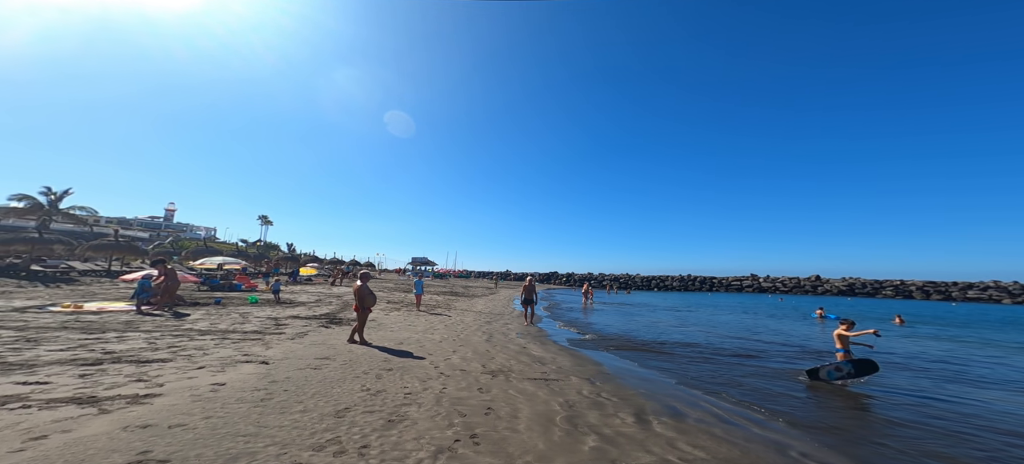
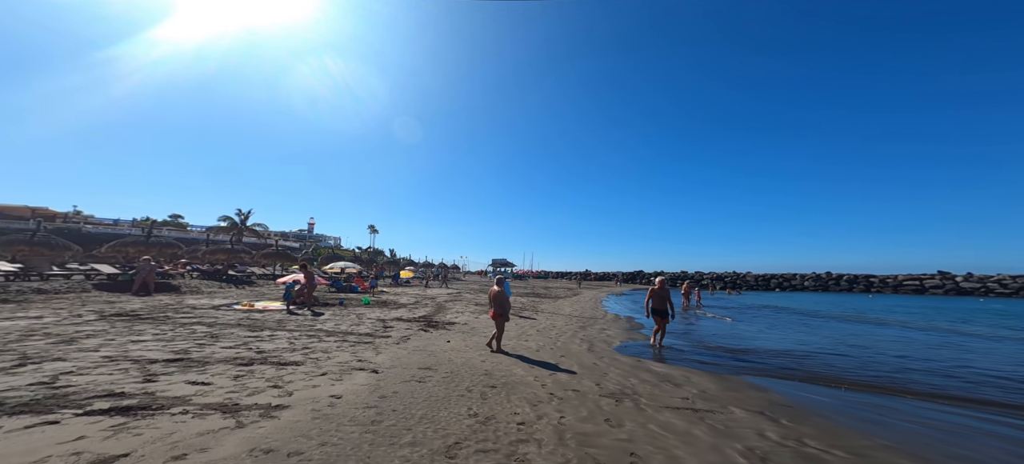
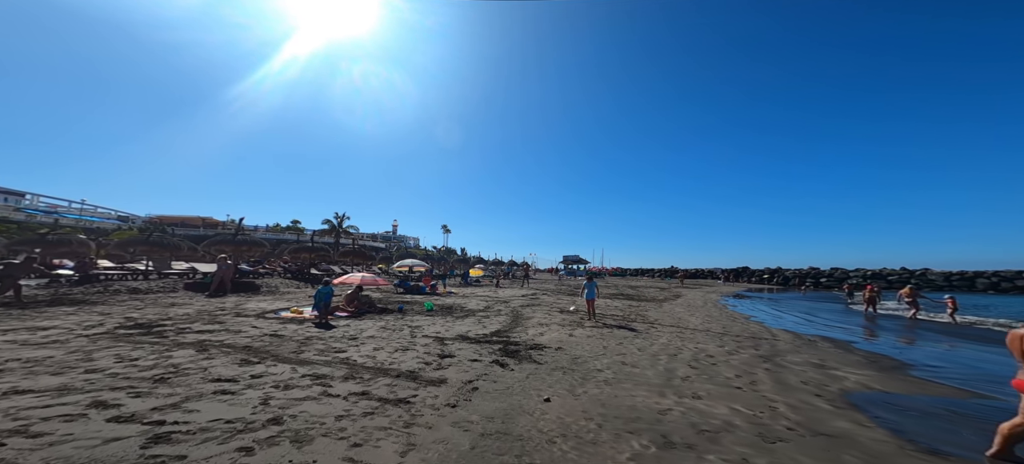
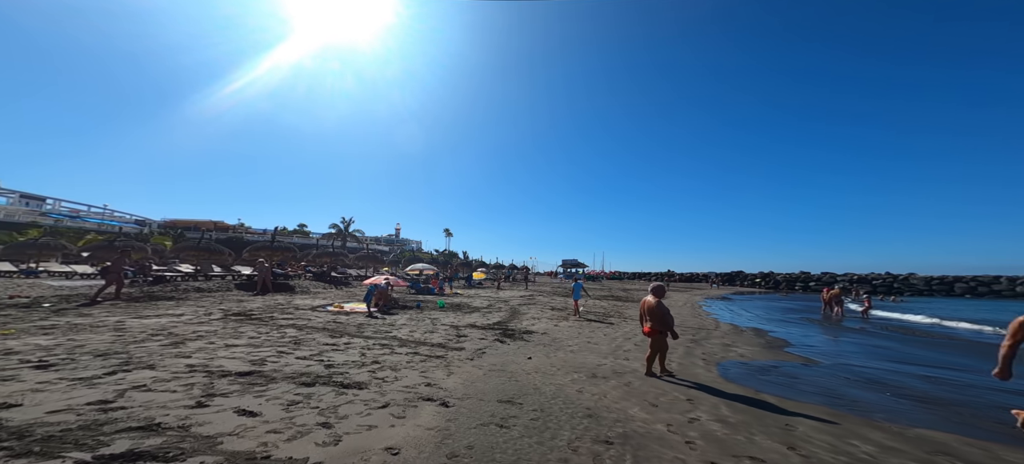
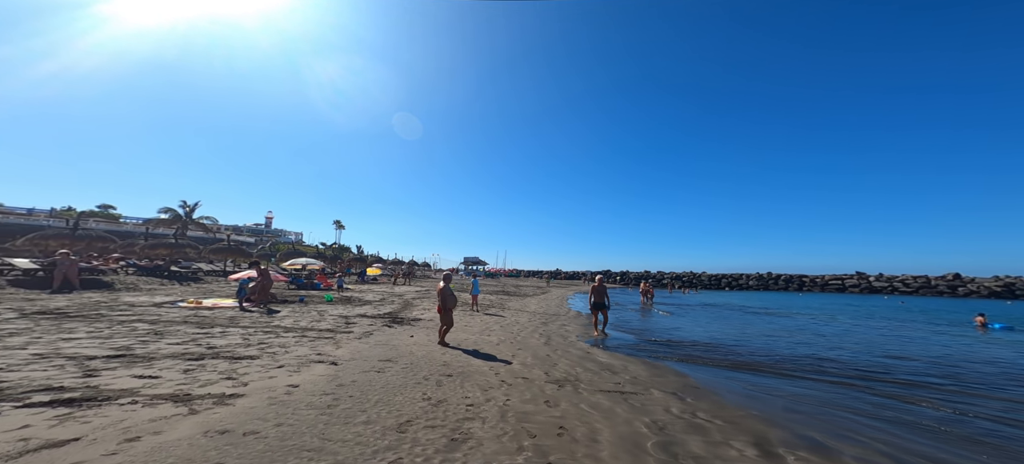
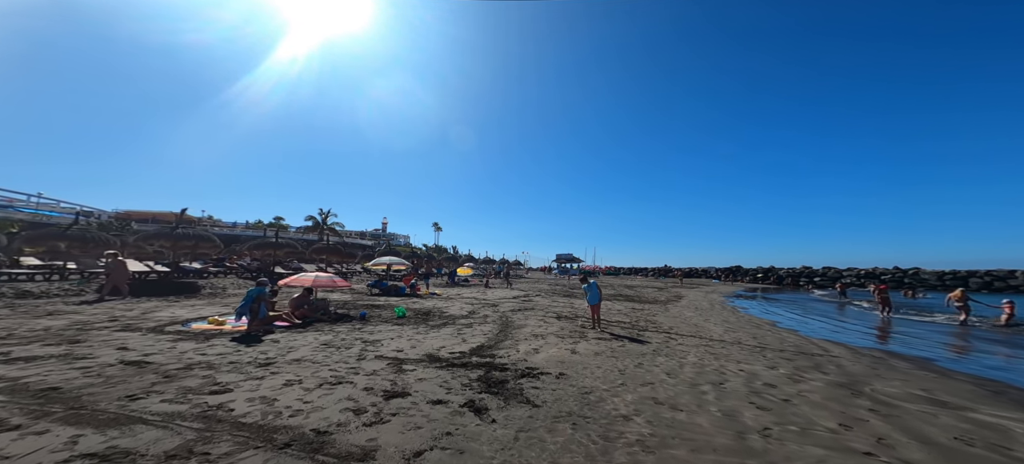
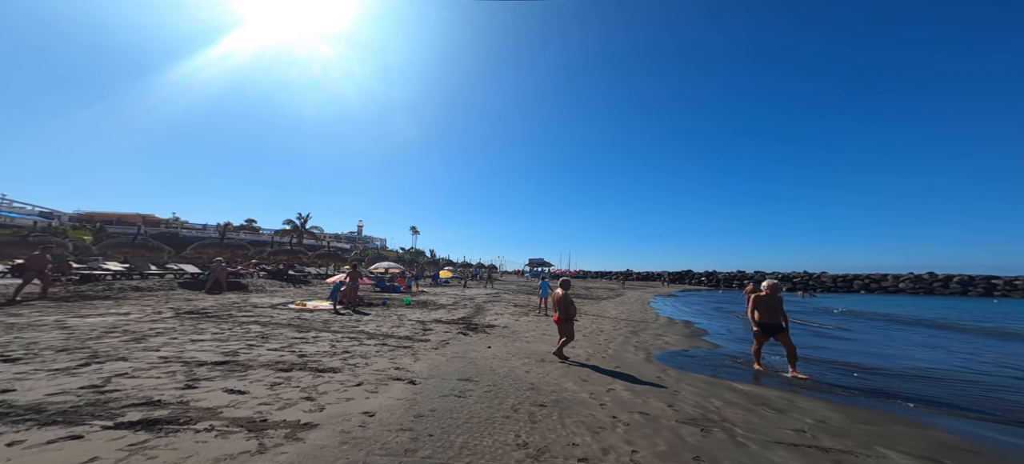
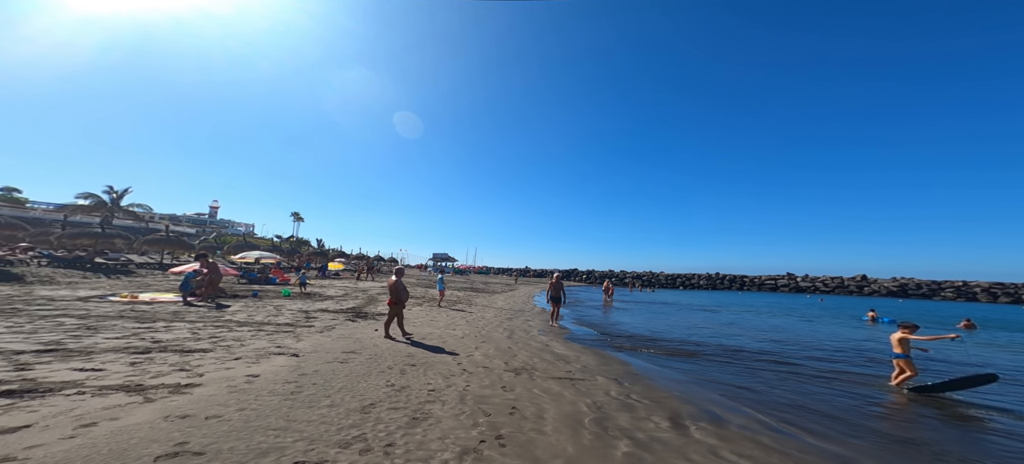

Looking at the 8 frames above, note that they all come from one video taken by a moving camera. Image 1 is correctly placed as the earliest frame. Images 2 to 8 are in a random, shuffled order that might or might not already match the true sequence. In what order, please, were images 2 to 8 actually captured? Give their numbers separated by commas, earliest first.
8, 5, 2, 7, 4, 3, 6
